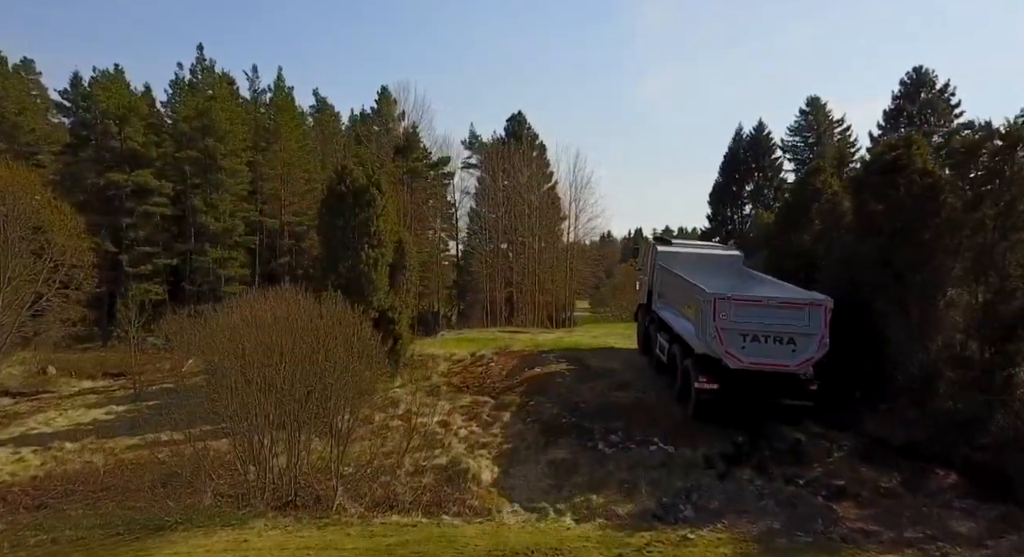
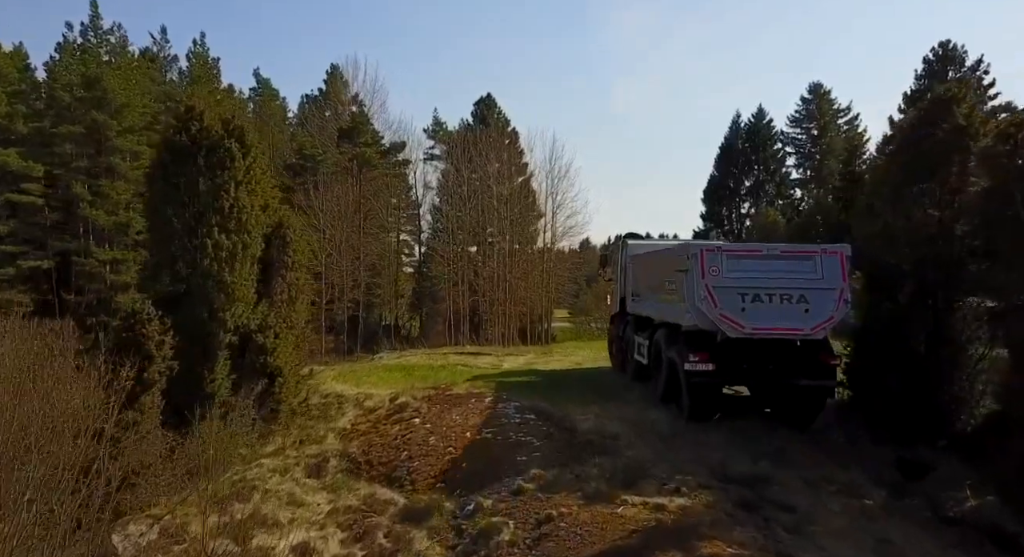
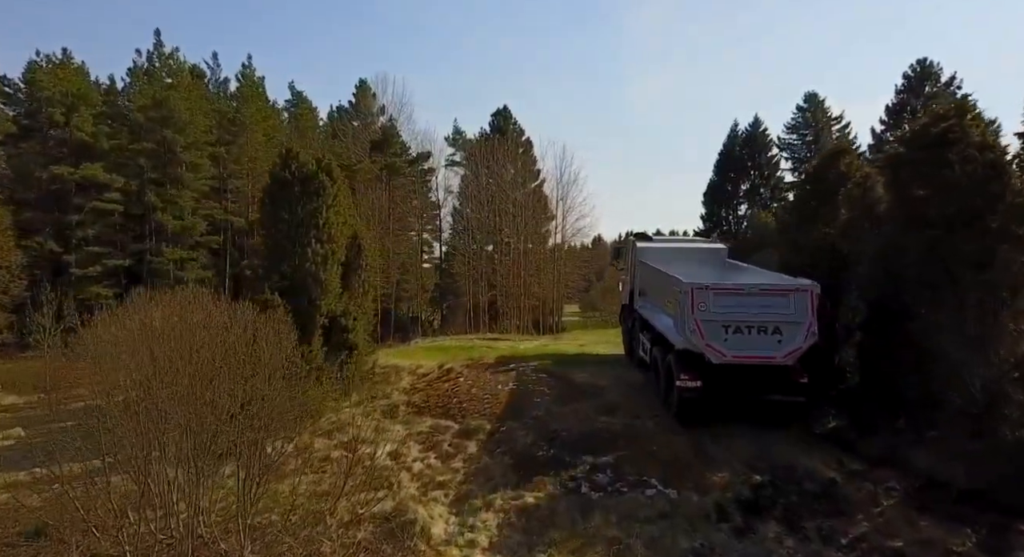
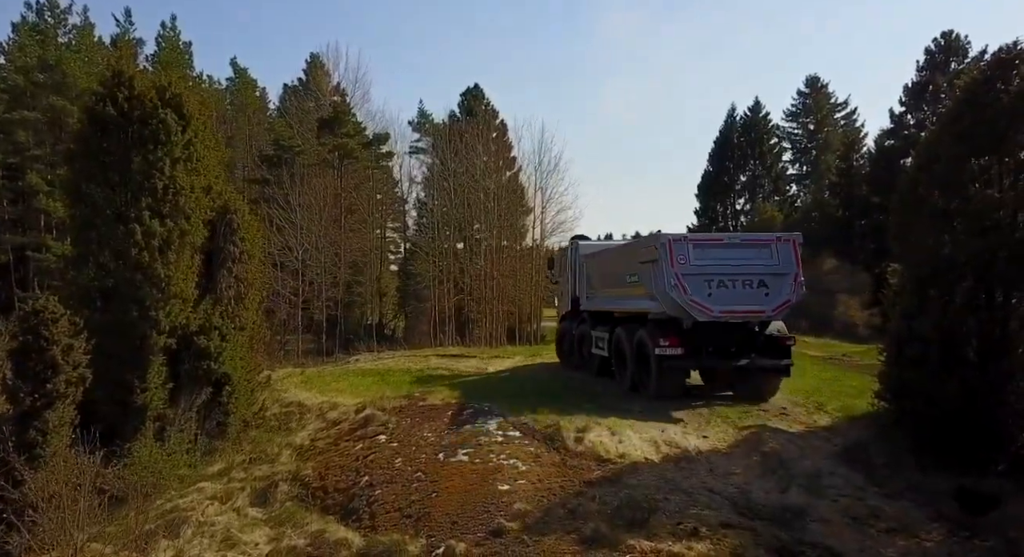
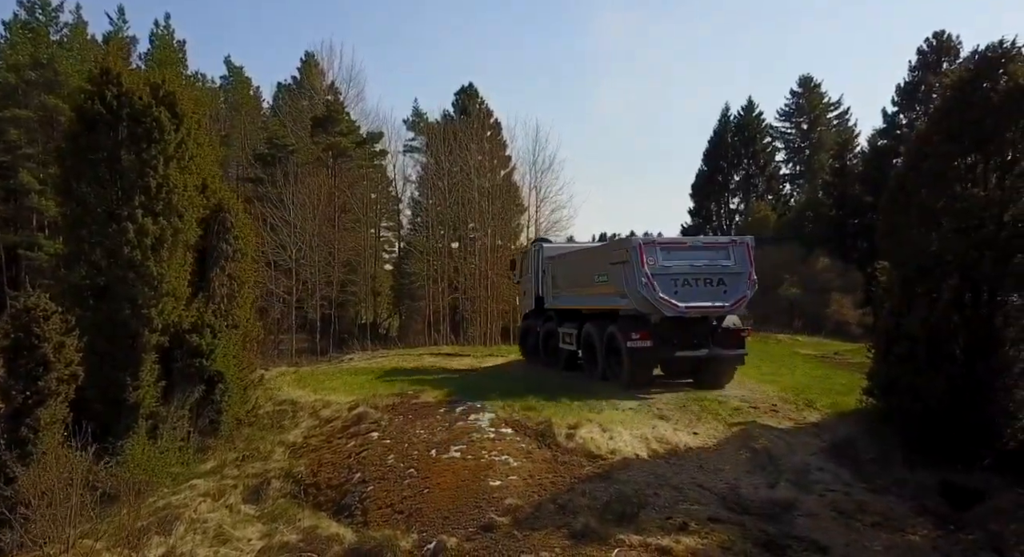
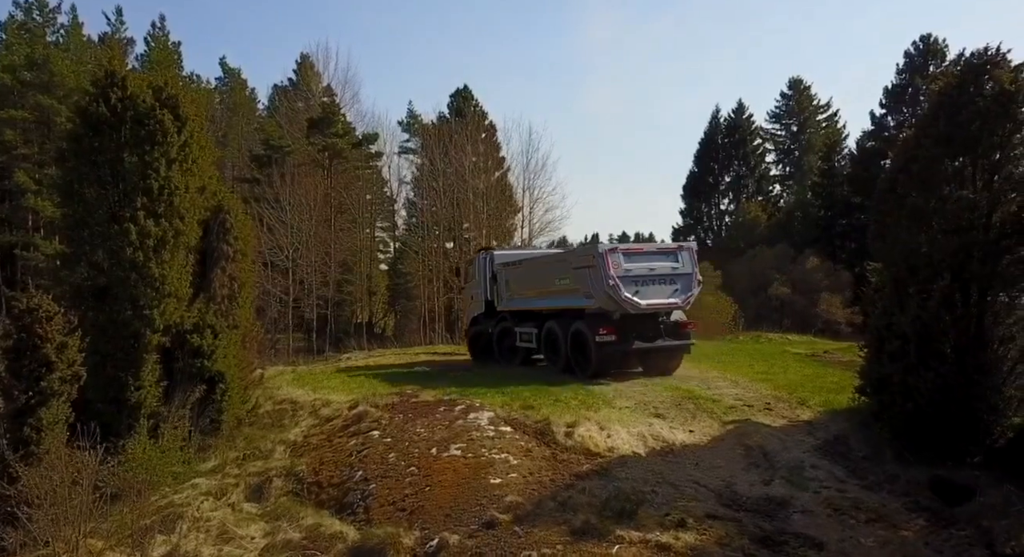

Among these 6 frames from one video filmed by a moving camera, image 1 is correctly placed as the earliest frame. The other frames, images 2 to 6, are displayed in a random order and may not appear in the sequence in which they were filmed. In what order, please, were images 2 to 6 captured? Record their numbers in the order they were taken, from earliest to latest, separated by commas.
3, 2, 4, 5, 6
